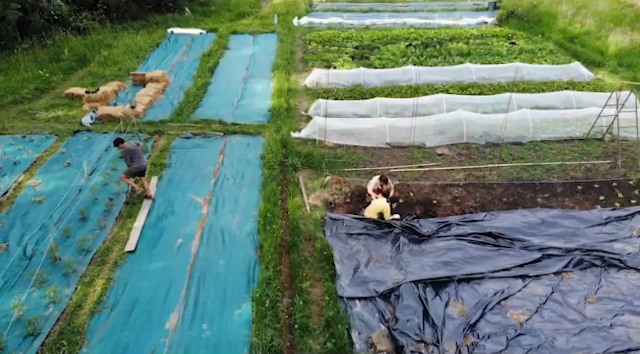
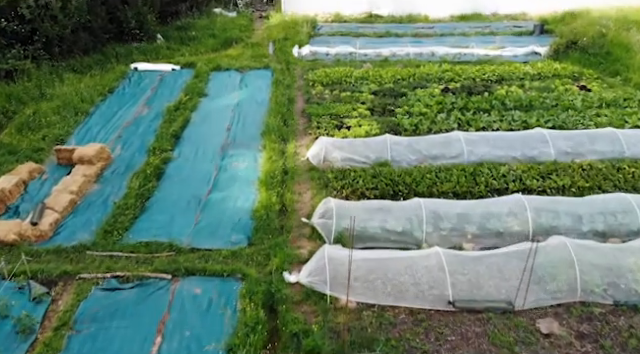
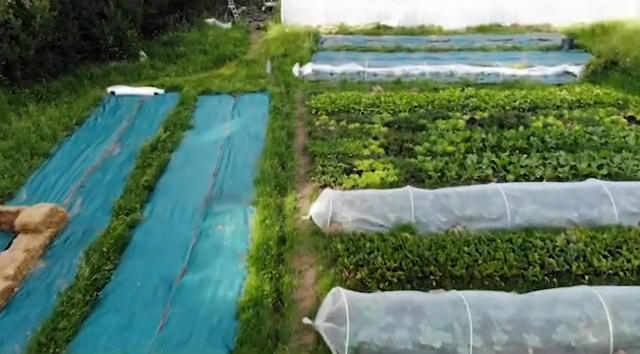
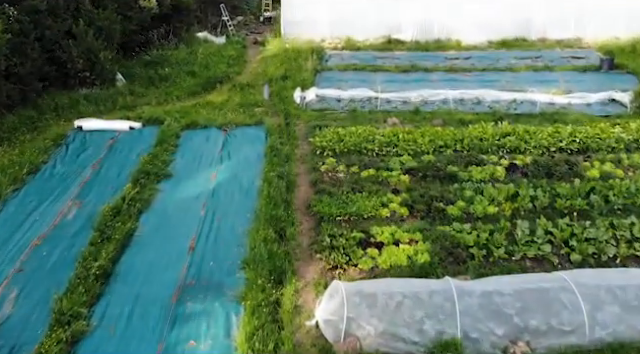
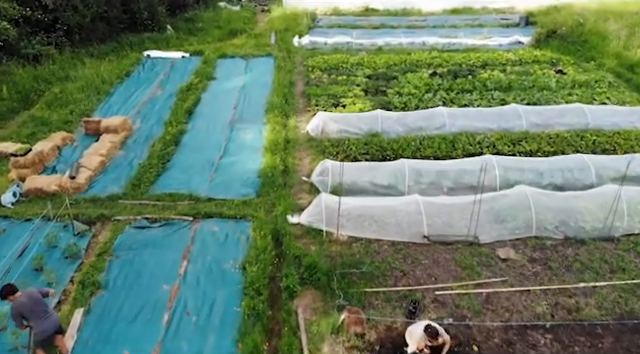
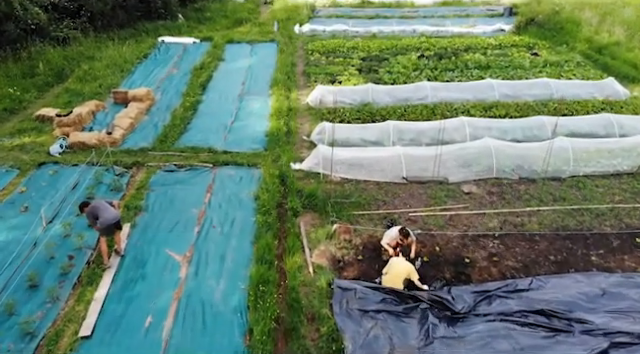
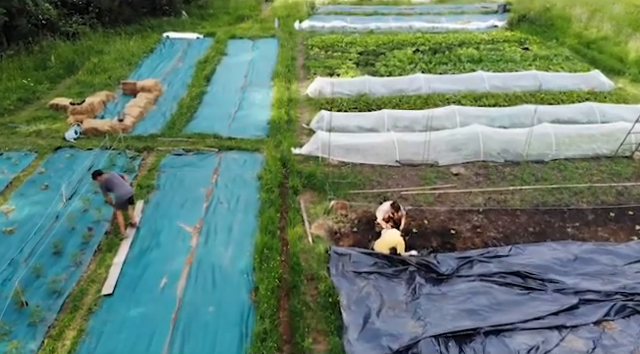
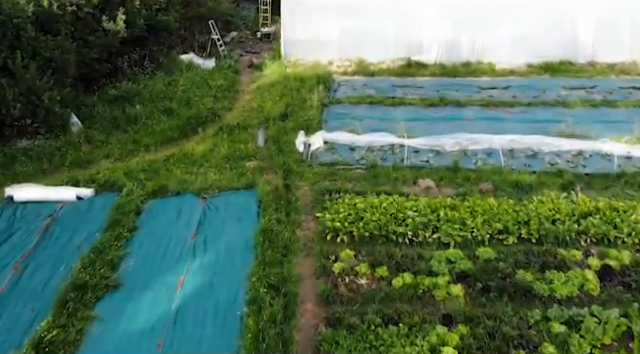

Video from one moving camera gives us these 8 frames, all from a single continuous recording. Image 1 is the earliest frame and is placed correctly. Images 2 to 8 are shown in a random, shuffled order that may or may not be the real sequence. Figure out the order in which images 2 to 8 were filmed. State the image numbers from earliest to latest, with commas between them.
7, 6, 5, 2, 3, 4, 8
